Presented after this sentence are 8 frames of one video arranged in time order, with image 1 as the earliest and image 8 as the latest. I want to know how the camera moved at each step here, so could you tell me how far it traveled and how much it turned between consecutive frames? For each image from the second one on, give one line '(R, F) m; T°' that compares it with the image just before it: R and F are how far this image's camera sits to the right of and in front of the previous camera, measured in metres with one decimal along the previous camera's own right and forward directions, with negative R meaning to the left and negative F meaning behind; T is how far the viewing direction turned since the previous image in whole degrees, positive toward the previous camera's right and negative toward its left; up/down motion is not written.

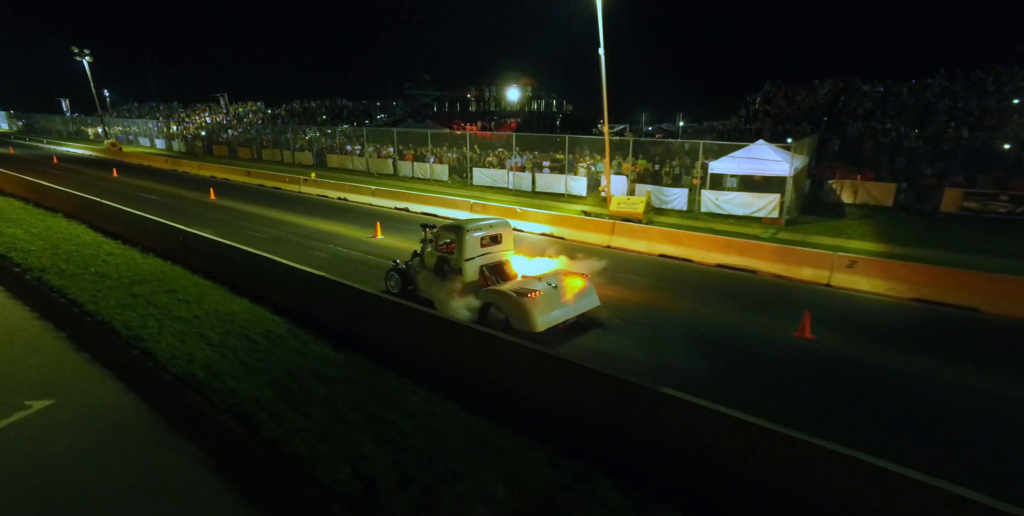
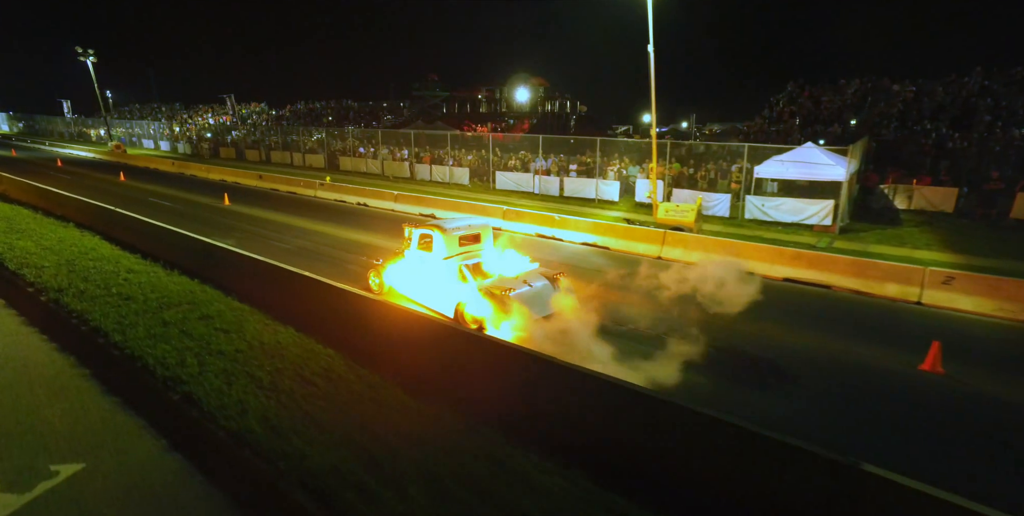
(-1.1, +0.9) m; 0°
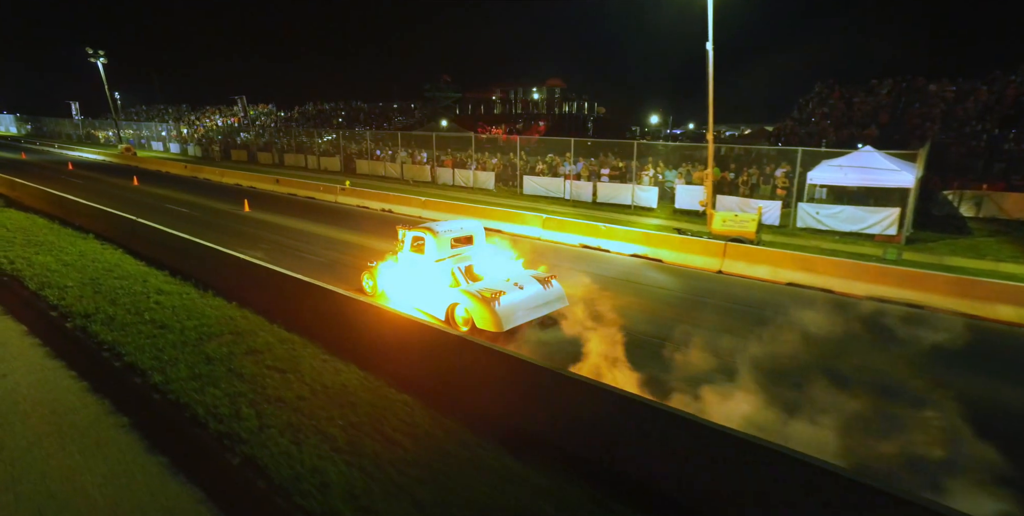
(-1.0, +0.9) m; 0°
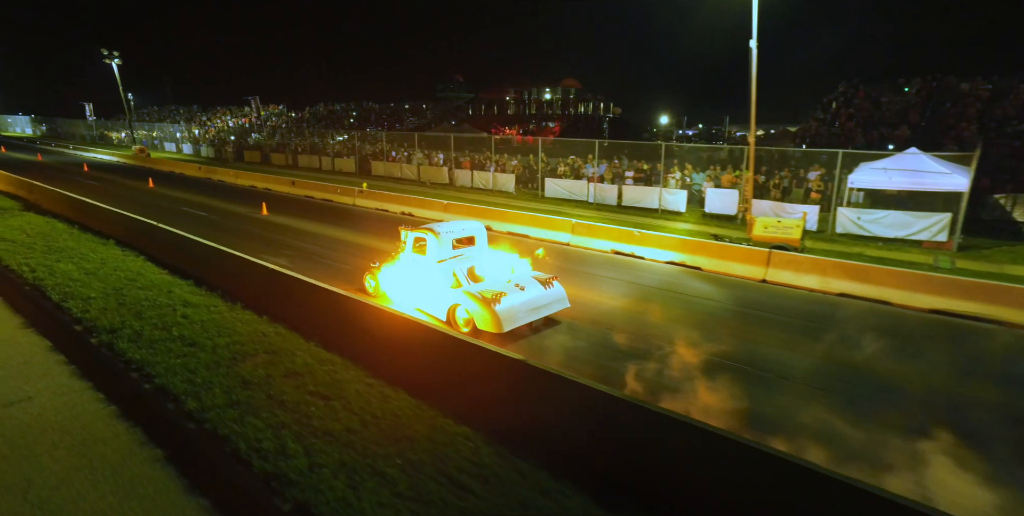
(-0.6, +0.5) m; -1°
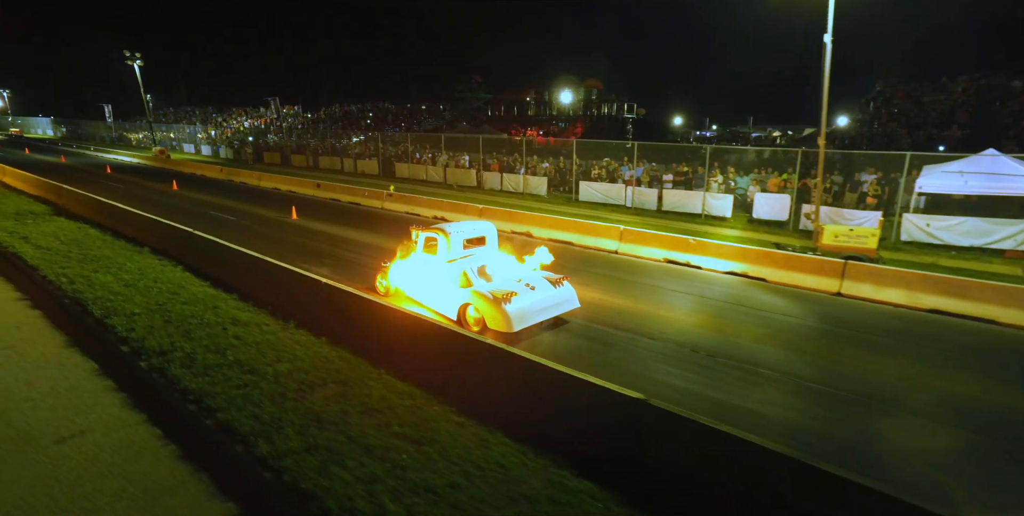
(-1.0, +0.7) m; -1°
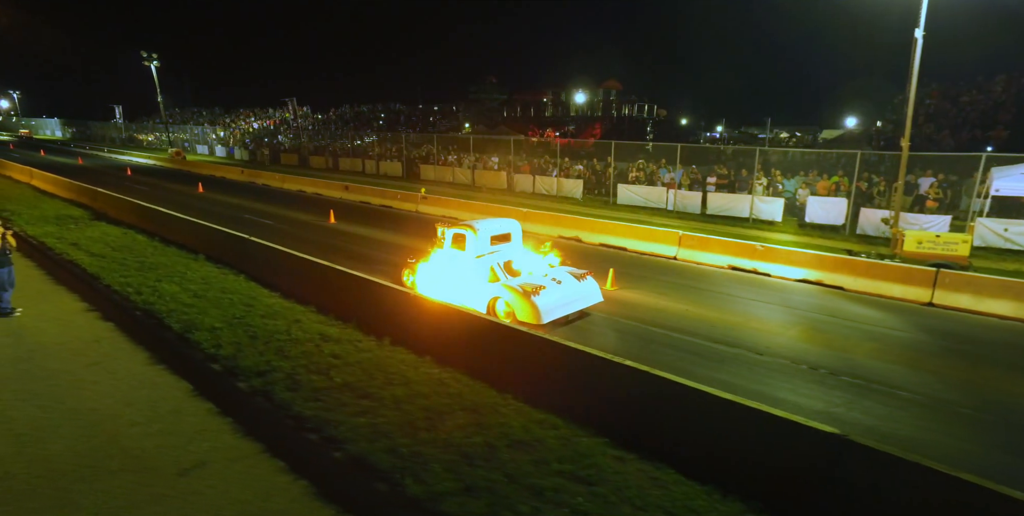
(-1.5, +0.5) m; 0°
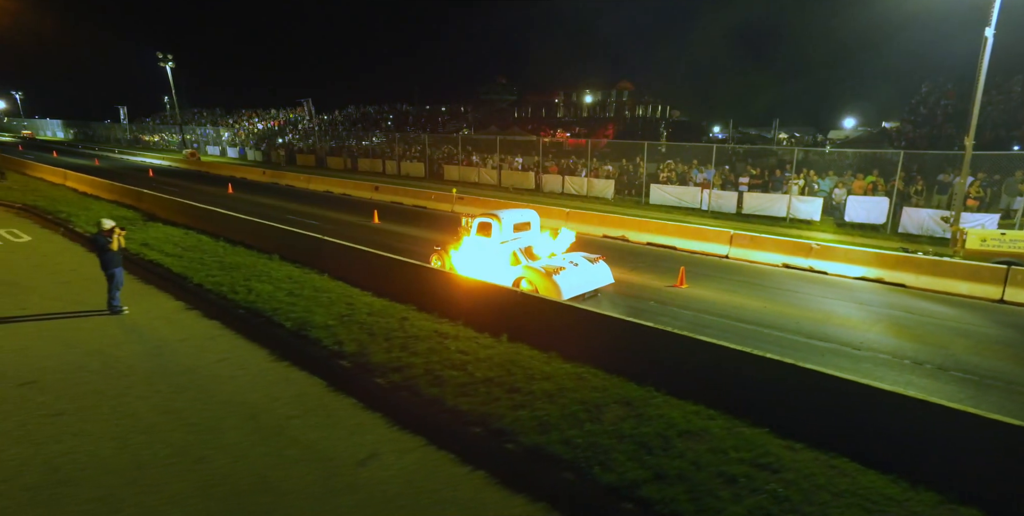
(-1.7, -0.2) m; 0°
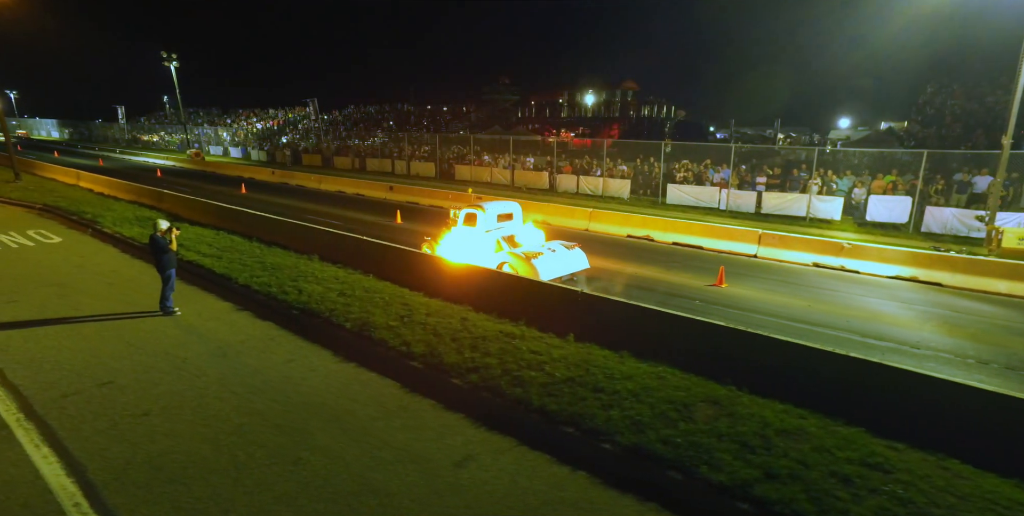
(-1.0, 0.0) m; 0°
